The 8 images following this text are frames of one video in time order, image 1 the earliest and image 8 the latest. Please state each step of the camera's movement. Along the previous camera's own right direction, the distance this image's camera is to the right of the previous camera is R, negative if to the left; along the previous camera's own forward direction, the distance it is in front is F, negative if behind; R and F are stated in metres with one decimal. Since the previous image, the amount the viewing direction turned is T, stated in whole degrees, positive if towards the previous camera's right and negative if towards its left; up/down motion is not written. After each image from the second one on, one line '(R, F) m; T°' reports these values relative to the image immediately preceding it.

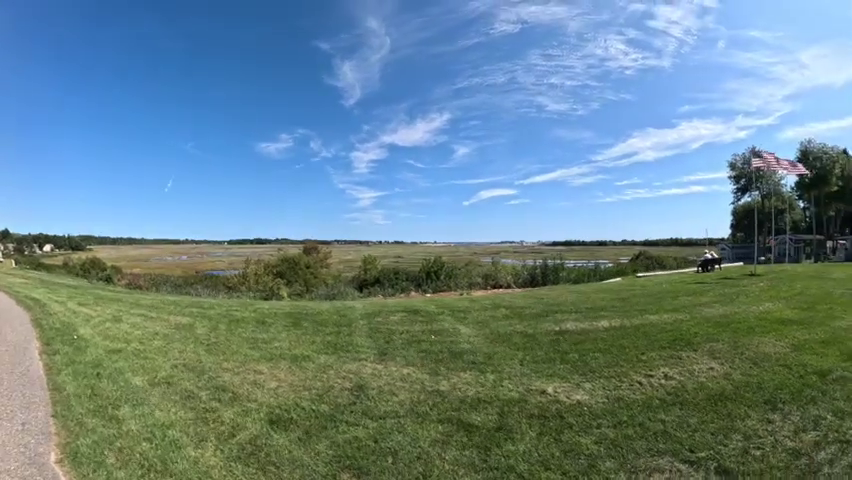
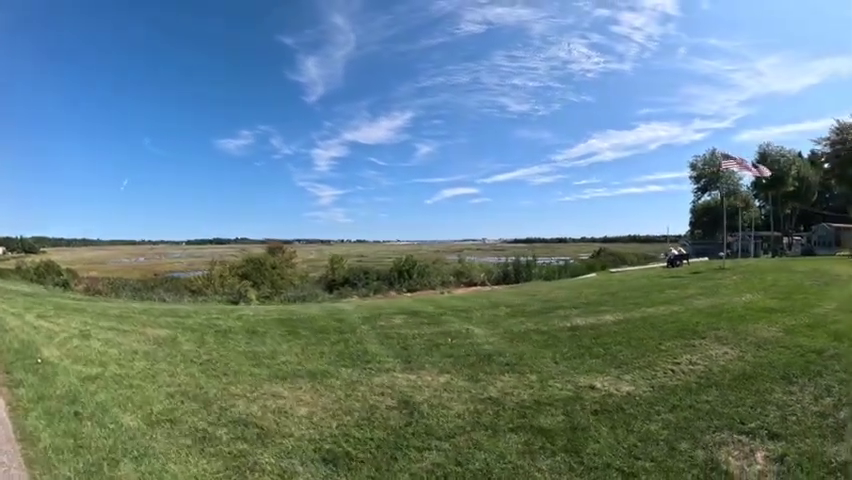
(-0.5, +0.9) m; +3°
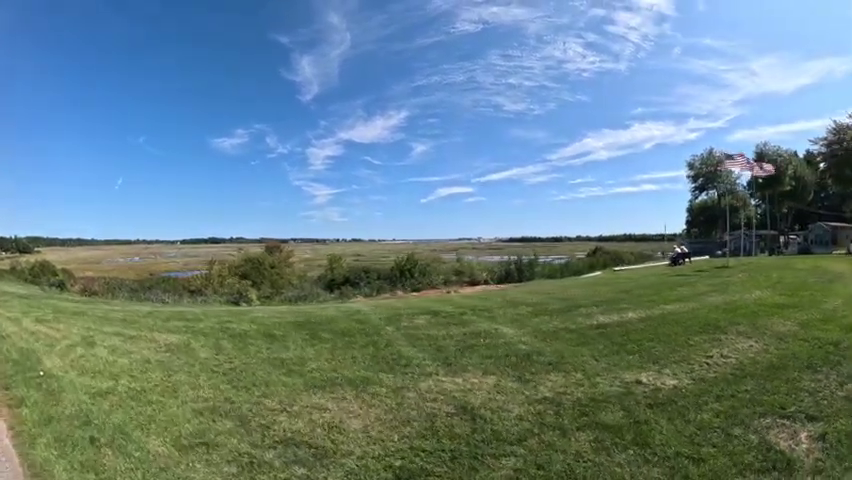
(-0.4, +0.6) m; 0°
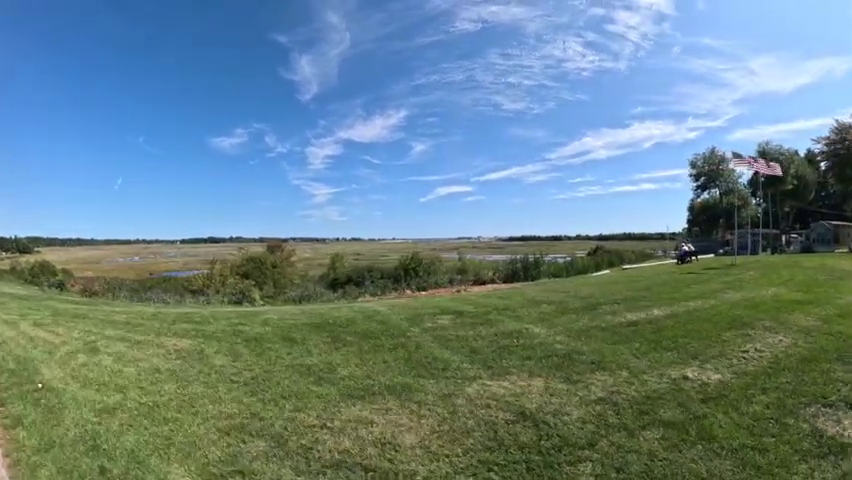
(-0.3, +0.5) m; 0°
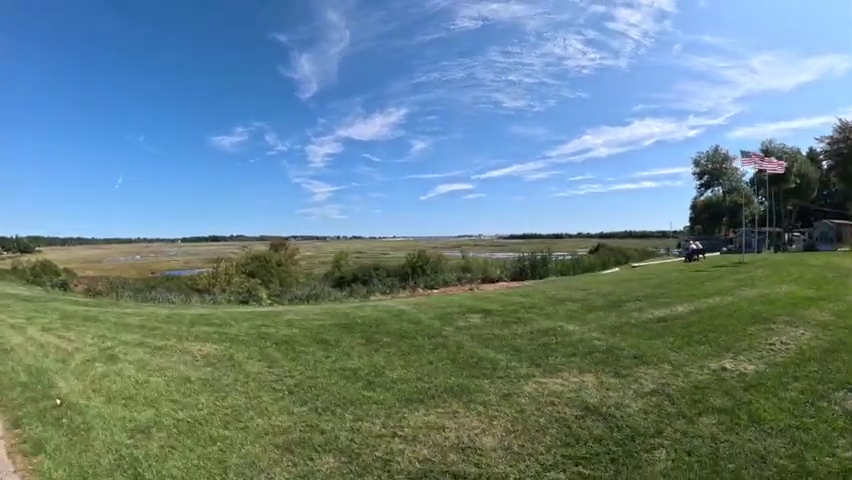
(-0.4, +0.5) m; 0°
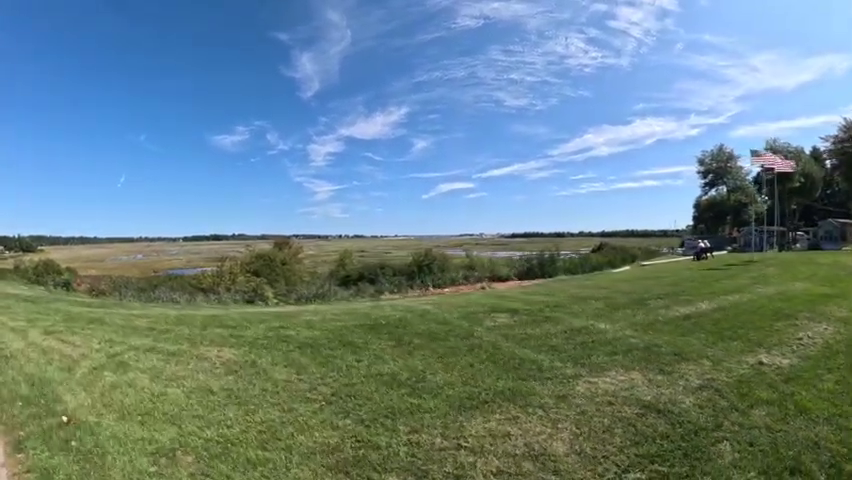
(-0.3, +0.5) m; 0°
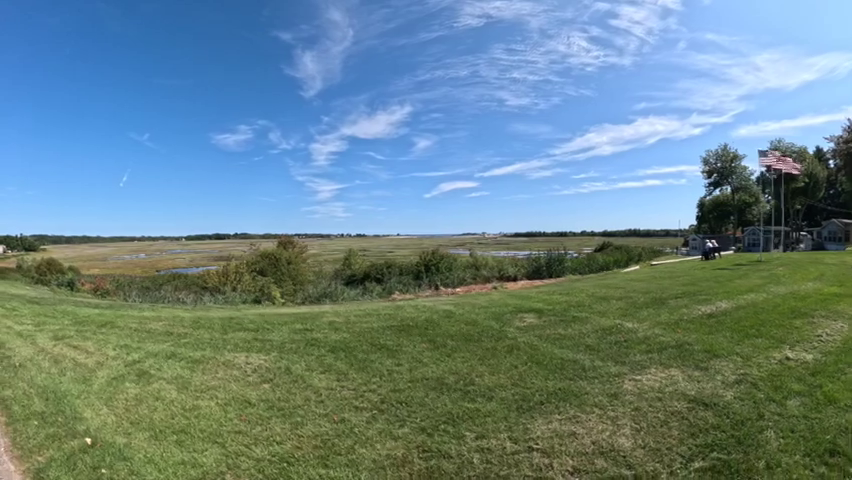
(-0.3, +0.4) m; 0°
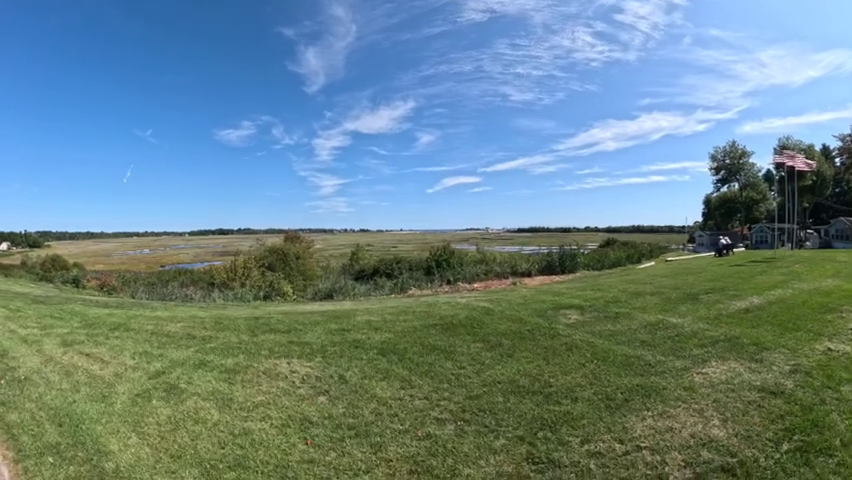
(-0.4, +0.7) m; 0°
